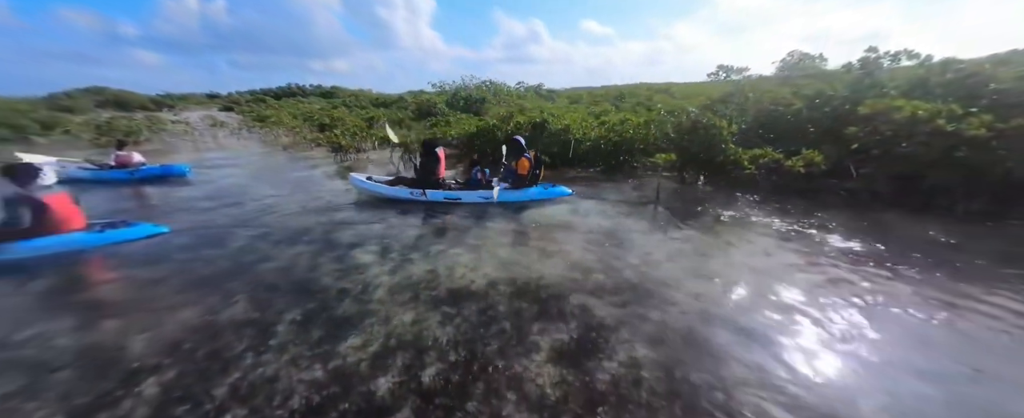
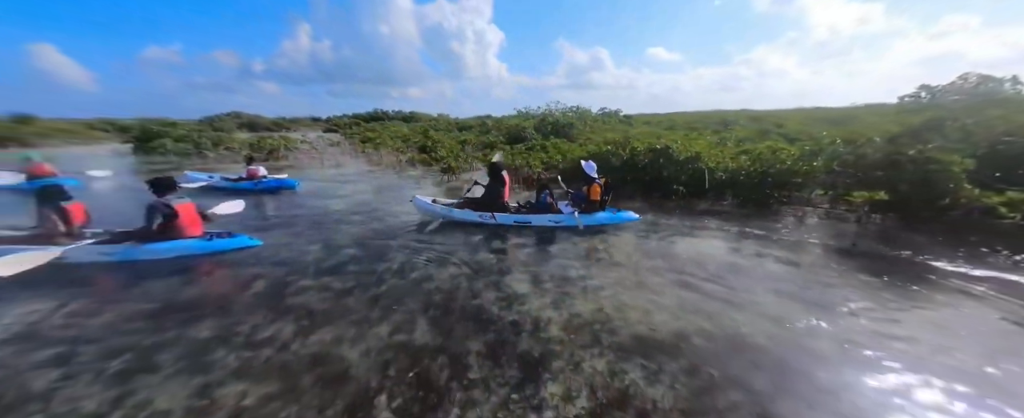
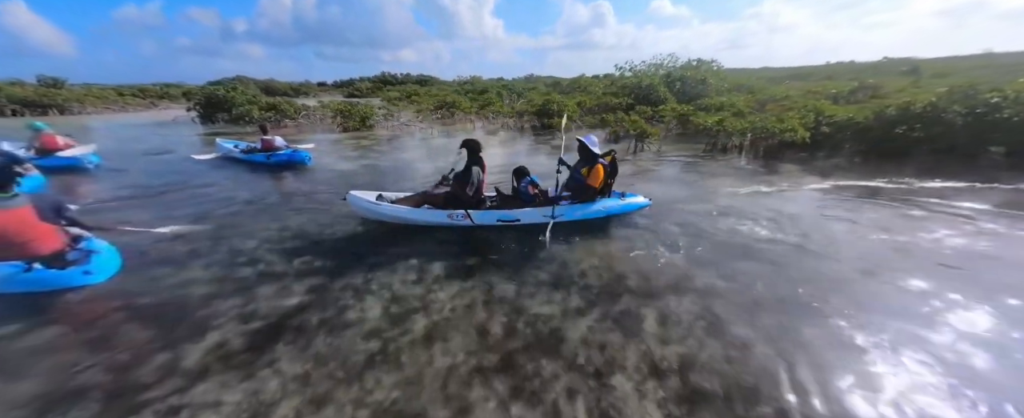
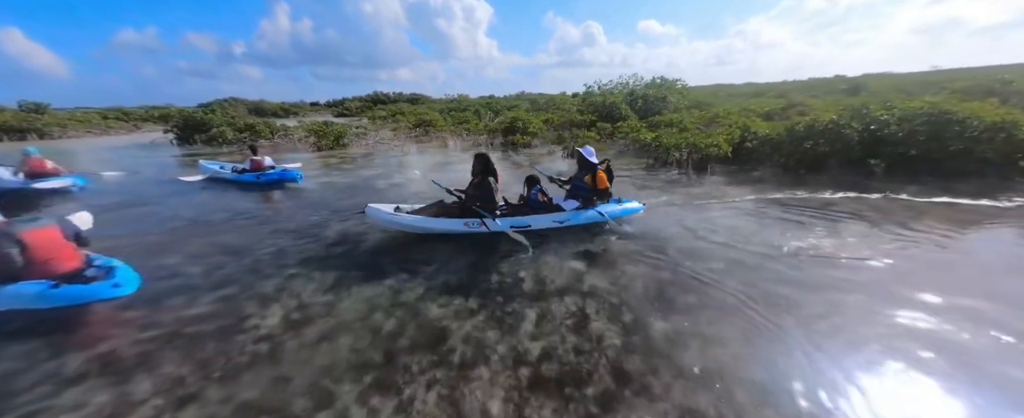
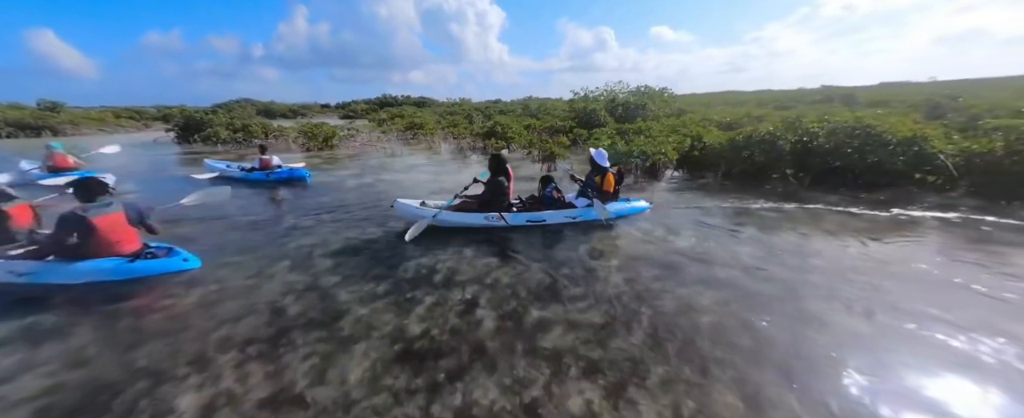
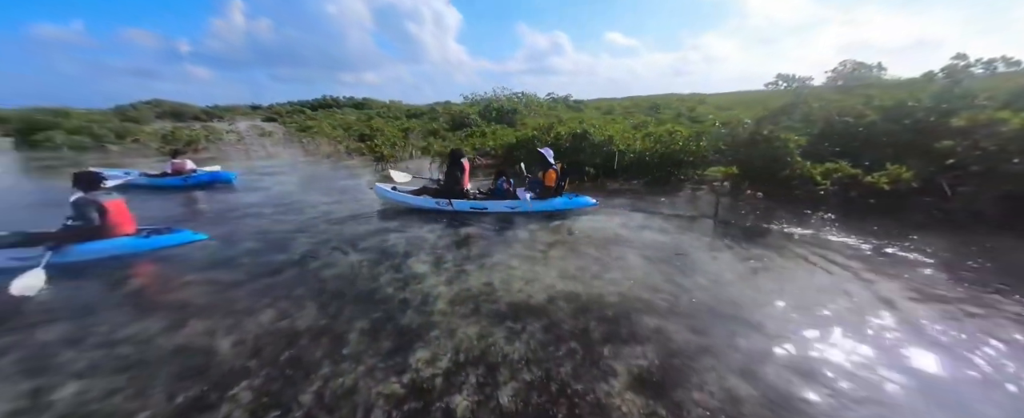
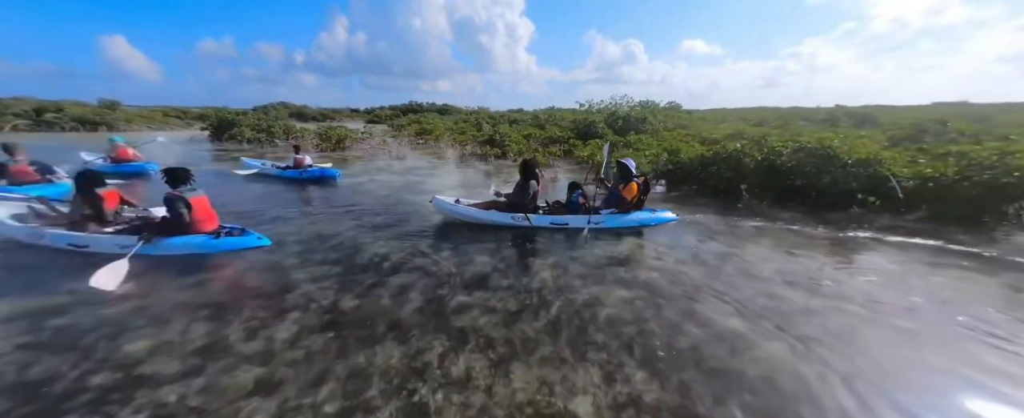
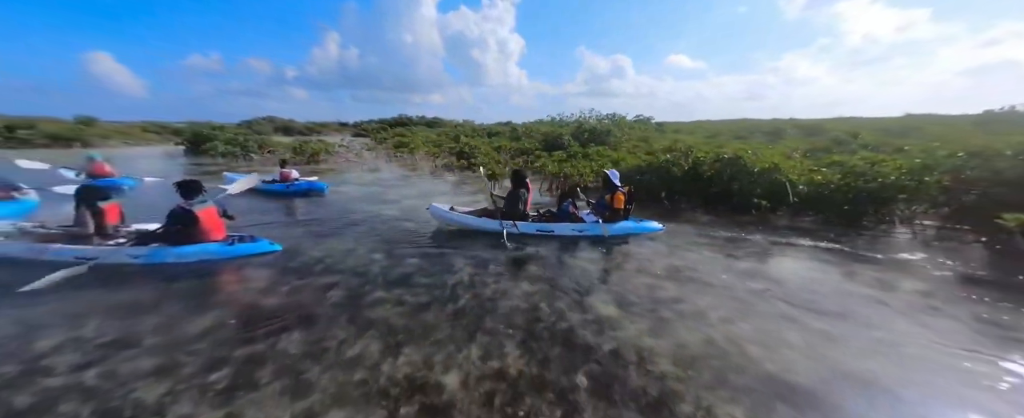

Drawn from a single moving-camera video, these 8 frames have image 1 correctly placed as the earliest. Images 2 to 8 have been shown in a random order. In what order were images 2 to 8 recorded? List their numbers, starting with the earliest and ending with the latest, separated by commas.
6, 2, 8, 7, 5, 4, 3
